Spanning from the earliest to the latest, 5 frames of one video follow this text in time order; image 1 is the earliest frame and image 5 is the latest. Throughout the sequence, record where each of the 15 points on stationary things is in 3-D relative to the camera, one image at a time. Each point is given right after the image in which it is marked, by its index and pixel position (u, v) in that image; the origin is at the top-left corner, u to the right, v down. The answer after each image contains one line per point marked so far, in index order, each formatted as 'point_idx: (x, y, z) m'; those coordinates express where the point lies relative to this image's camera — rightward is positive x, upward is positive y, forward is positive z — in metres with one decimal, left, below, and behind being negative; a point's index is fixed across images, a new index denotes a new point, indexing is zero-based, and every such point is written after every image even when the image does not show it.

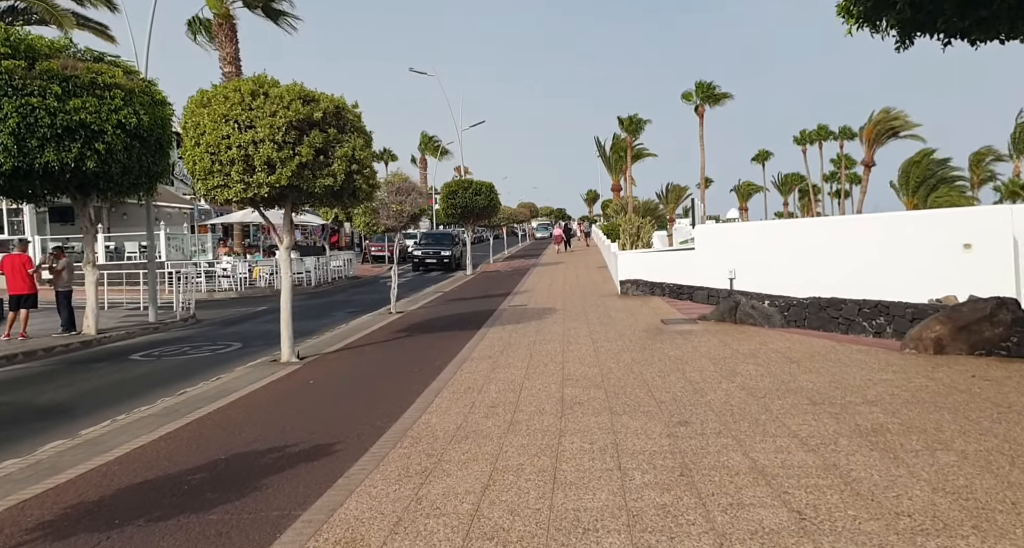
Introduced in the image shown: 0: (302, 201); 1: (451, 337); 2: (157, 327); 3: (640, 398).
0: (-3.4, +1.2, +10.3) m
1: (-1.2, -1.2, +12.5) m
2: (-9.1, -1.3, +16.4) m
3: (+1.3, -1.3, +6.5) m
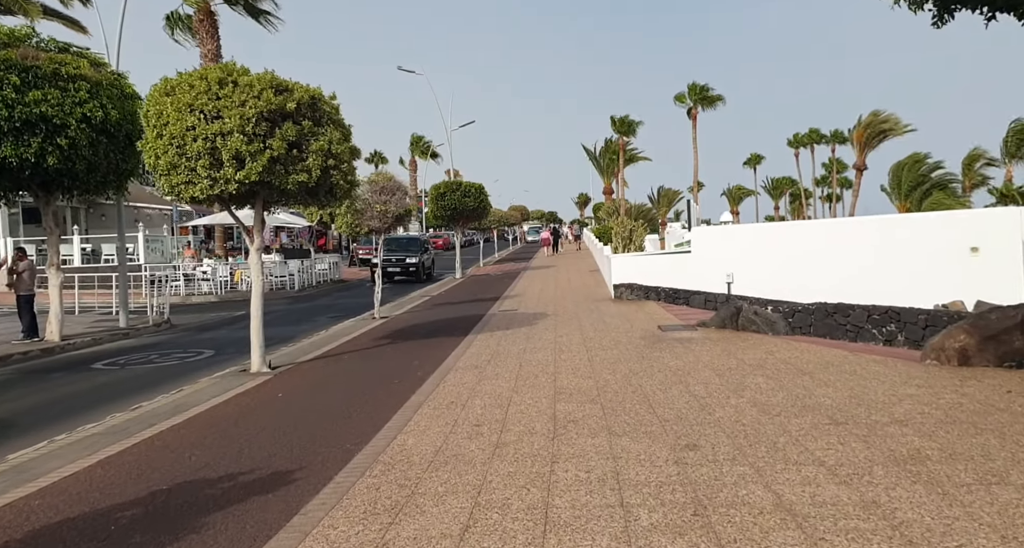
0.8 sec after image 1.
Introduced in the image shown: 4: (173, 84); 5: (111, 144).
0: (-3.5, +1.1, +9.6) m
1: (-1.4, -1.3, +11.8) m
2: (-9.3, -1.4, +15.6) m
3: (+1.2, -1.3, +5.8) m
4: (-4.8, +2.7, +9.1) m
5: (-8.5, +2.8, +13.6) m
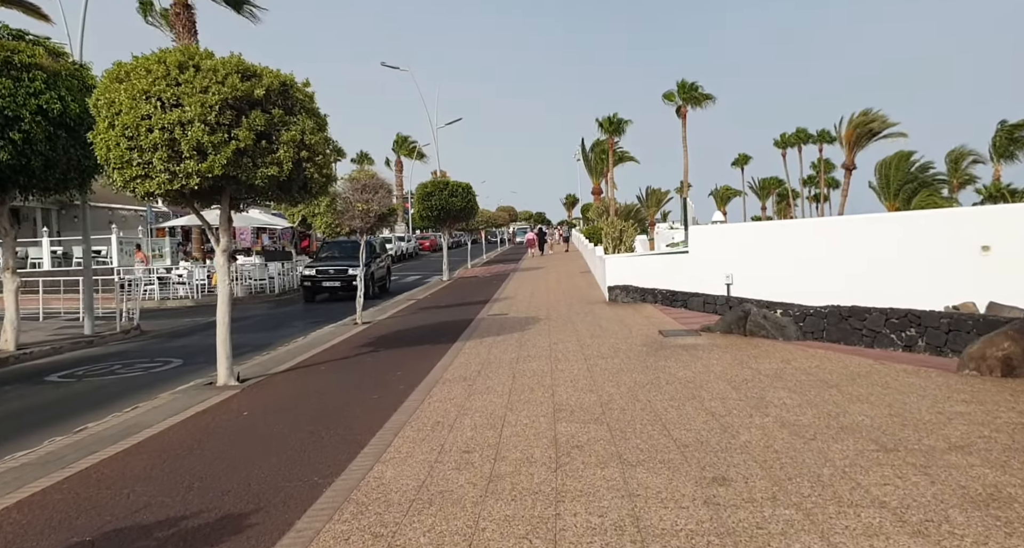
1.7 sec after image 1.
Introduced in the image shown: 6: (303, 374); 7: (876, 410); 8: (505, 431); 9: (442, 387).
0: (-3.7, +1.1, +8.8) m
1: (-1.5, -1.3, +11.0) m
2: (-9.6, -1.5, +14.7) m
3: (+1.1, -1.3, +5.1) m
4: (-4.9, +2.6, +8.2) m
5: (-8.7, +2.7, +12.7) m
6: (-3.0, -1.4, +9.2) m
7: (+3.1, -1.1, +5.4) m
8: (-0.1, -1.4, +5.7) m
9: (-0.8, -1.4, +7.8) m
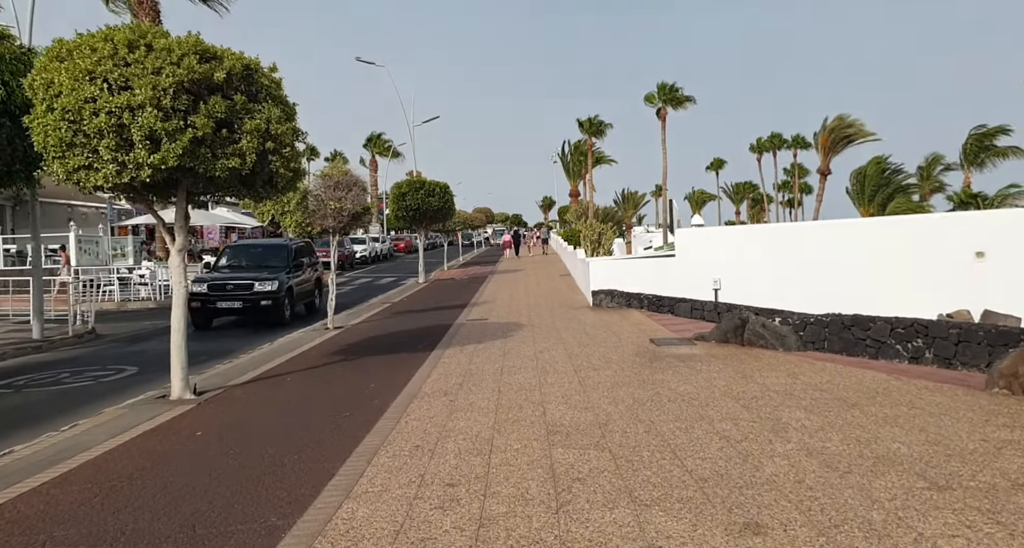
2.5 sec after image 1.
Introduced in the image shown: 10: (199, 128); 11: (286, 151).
0: (-3.8, +1.1, +7.9) m
1: (-1.8, -1.4, +10.2) m
2: (-10.0, -1.5, +13.6) m
3: (+1.1, -1.4, +4.4) m
4: (-5.1, +2.6, +7.4) m
5: (-9.0, +2.7, +11.6) m
6: (-3.2, -1.5, +8.4) m
7: (+3.0, -1.2, +4.8) m
8: (-0.1, -1.4, +5.1) m
9: (-1.0, -1.4, +7.0) m
10: (-3.6, +1.7, +7.3) m
11: (-2.9, +1.6, +8.2) m
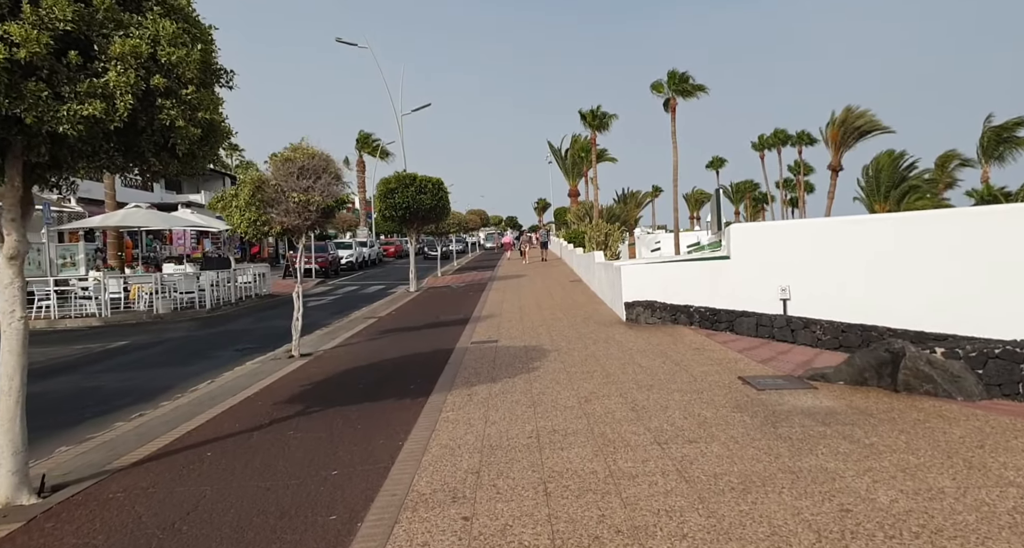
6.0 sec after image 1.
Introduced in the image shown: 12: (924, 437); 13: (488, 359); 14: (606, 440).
0: (-3.5, +0.9, +4.8) m
1: (-1.5, -1.5, +7.1) m
2: (-9.7, -1.8, +10.4) m
3: (+1.5, -1.5, +1.4) m
4: (-4.7, +2.4, +4.2) m
5: (-8.7, +2.4, +8.5) m
6: (-2.9, -1.6, +5.3) m
7: (+3.4, -1.3, +1.8) m
8: (+0.3, -1.6, +2.0) m
9: (-0.6, -1.5, +3.9) m
10: (-3.2, +1.5, +4.2) m
11: (-2.5, +1.4, +5.1) m
12: (+3.1, -1.2, +4.8) m
13: (-0.4, -1.3, +9.6) m
14: (+0.8, -1.4, +5.4) m
